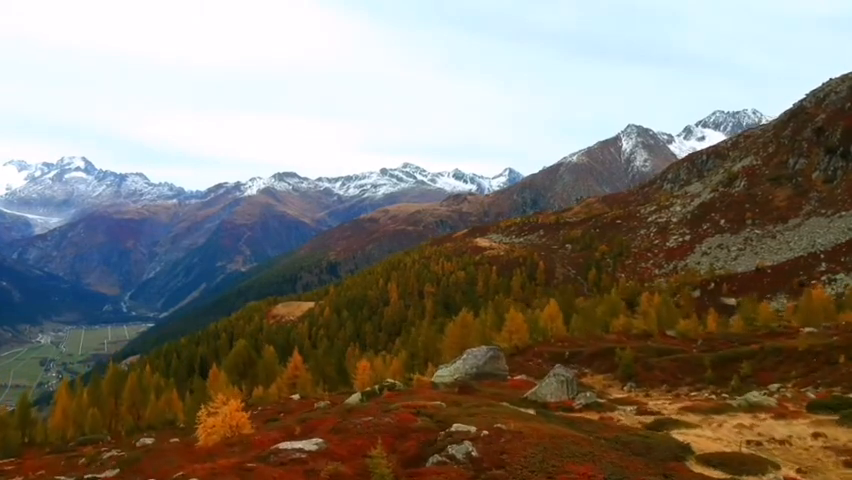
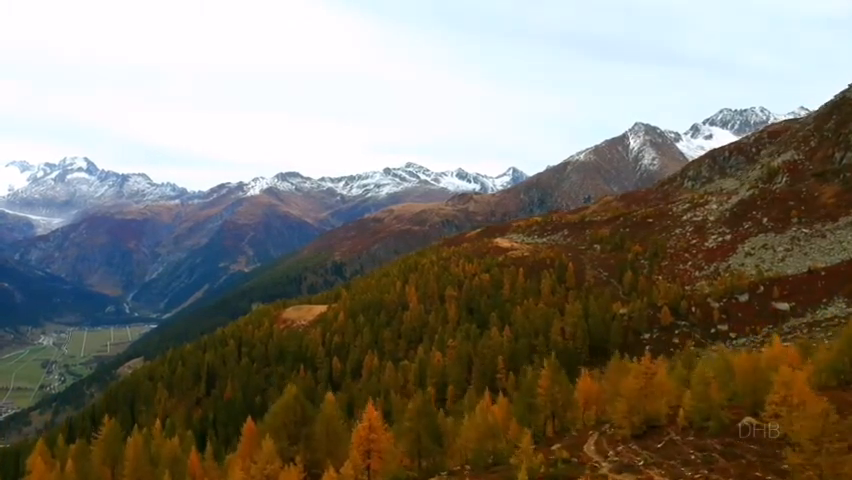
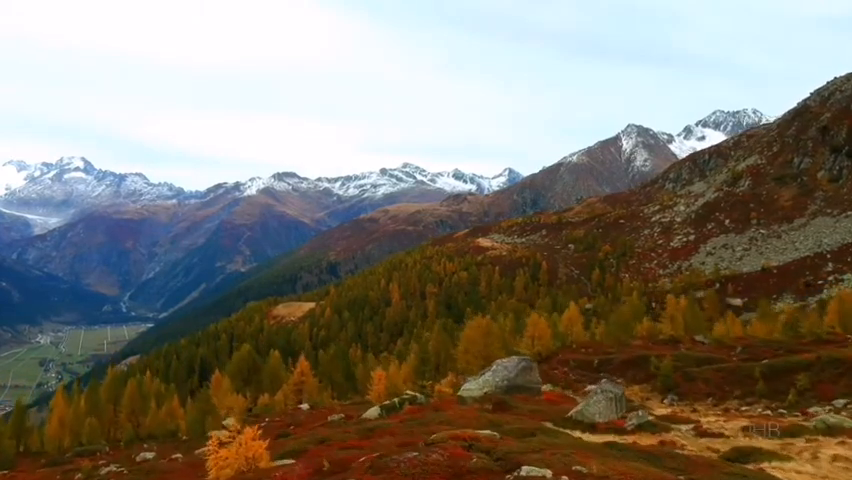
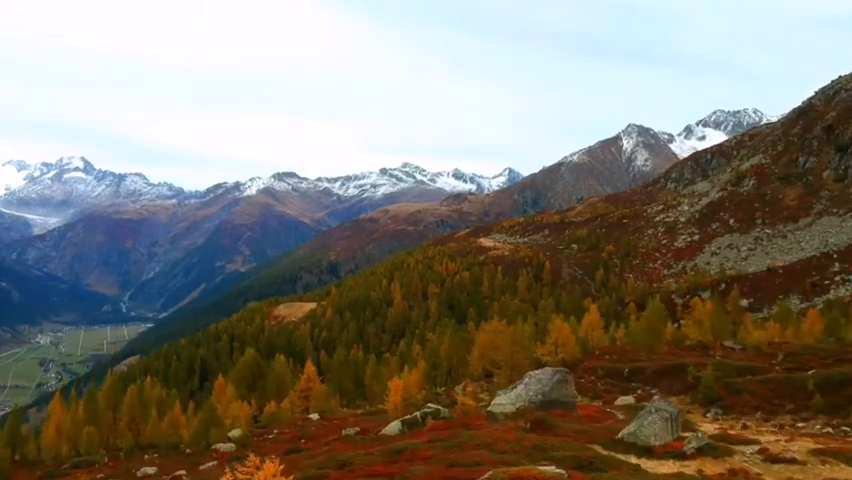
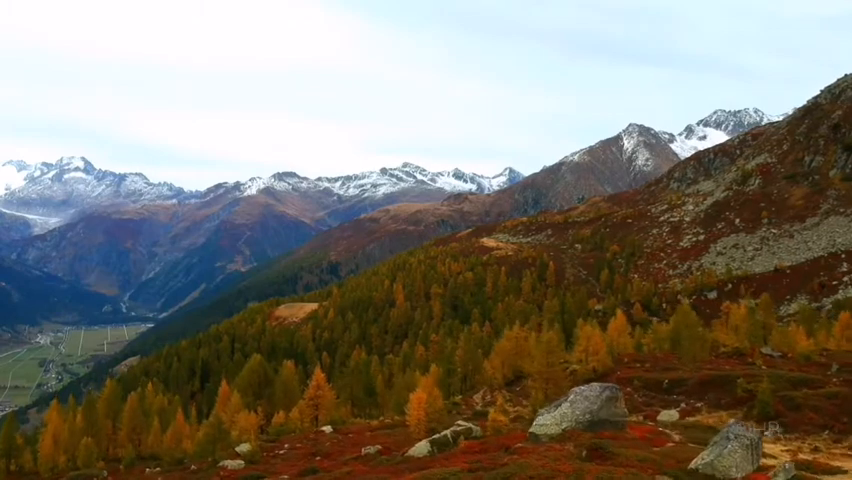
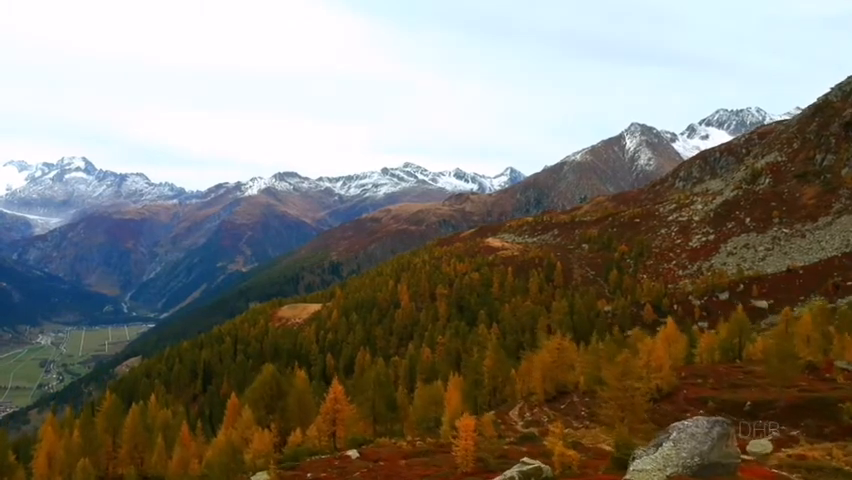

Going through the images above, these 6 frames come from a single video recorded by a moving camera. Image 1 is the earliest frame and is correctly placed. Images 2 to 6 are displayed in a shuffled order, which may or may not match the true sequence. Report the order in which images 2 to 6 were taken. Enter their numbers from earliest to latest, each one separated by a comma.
3, 4, 5, 6, 2
